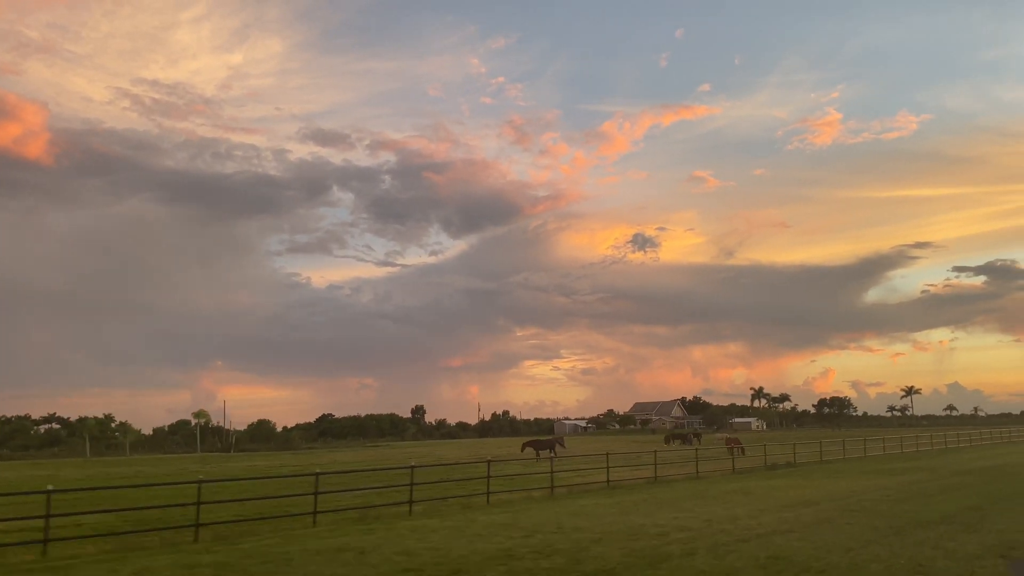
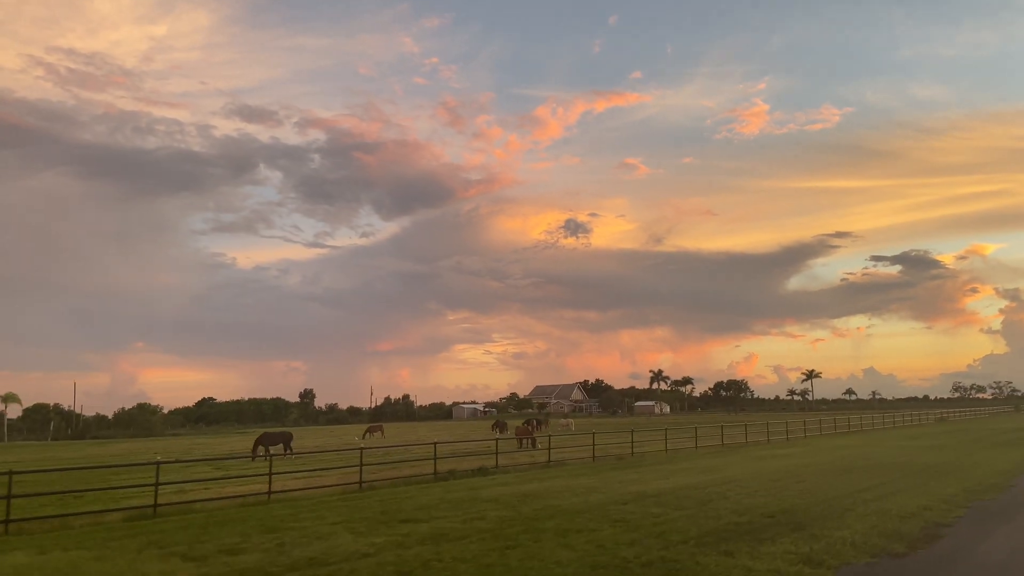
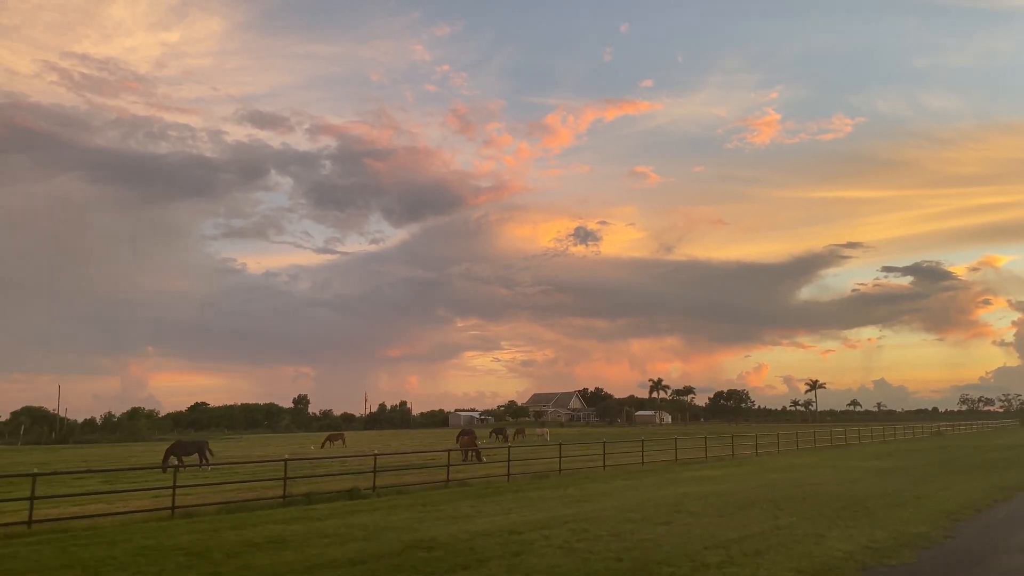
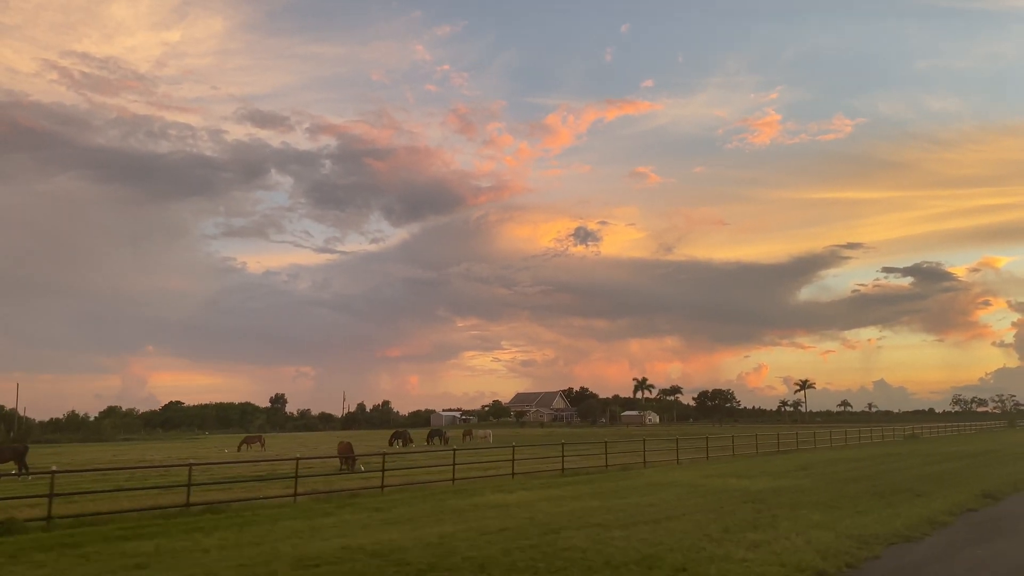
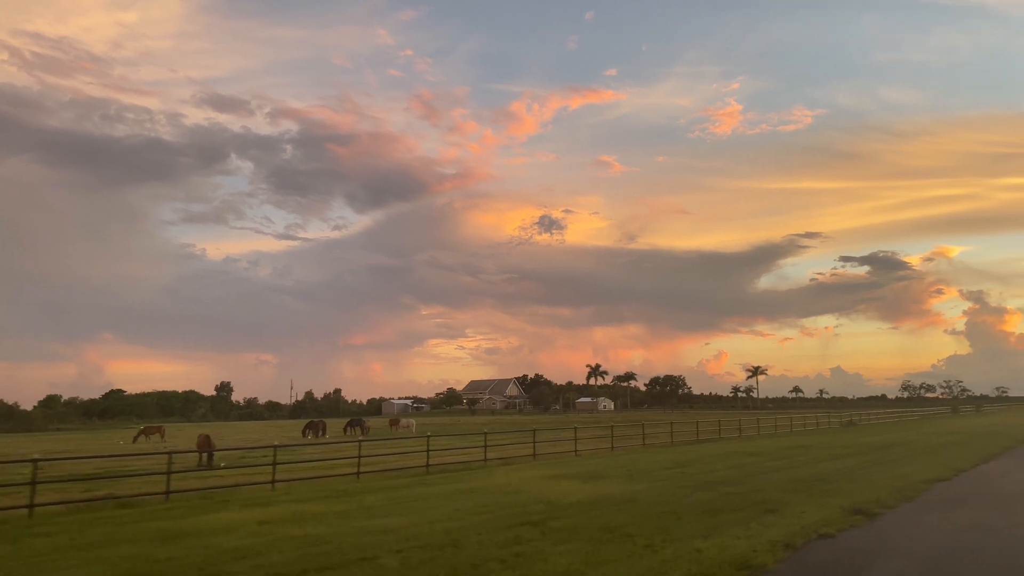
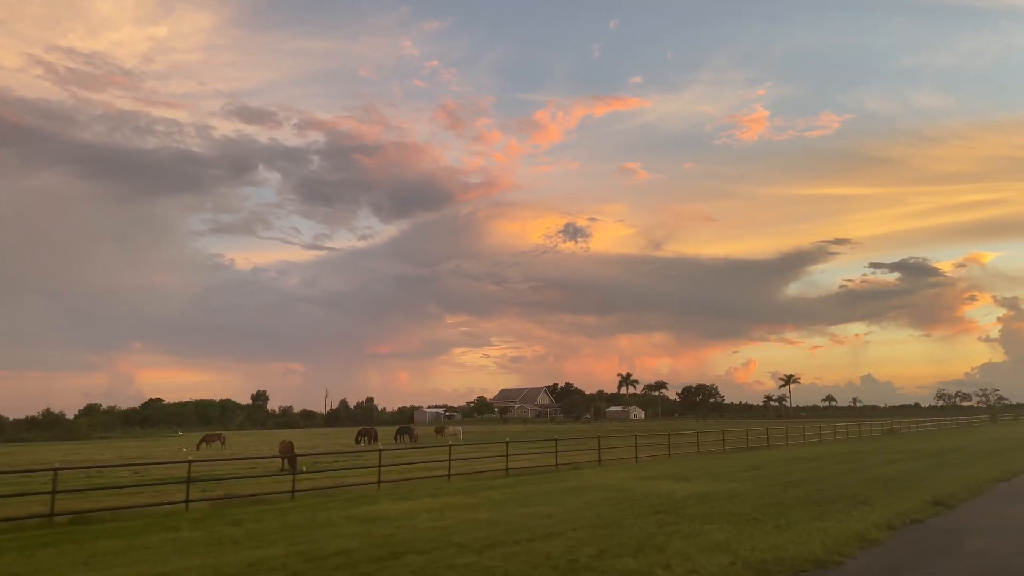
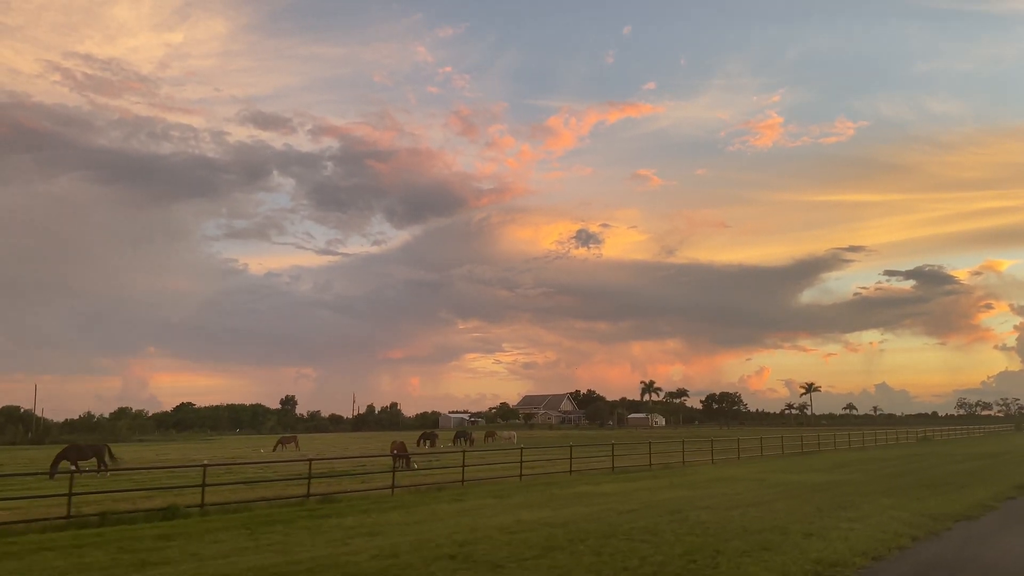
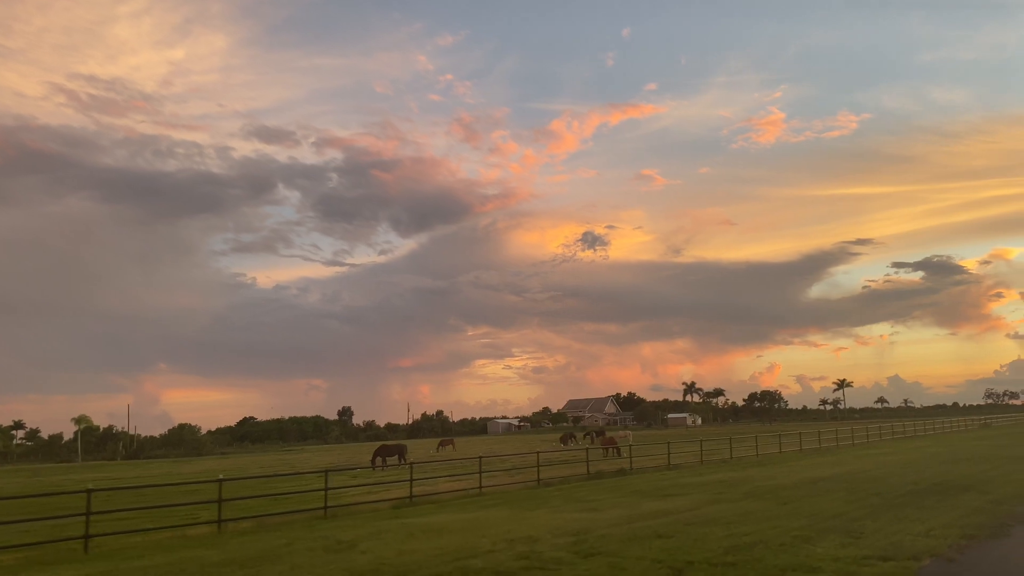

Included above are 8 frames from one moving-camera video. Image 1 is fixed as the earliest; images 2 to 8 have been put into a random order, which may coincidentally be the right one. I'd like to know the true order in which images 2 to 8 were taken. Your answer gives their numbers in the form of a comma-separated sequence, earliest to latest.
8, 2, 3, 7, 4, 6, 5
